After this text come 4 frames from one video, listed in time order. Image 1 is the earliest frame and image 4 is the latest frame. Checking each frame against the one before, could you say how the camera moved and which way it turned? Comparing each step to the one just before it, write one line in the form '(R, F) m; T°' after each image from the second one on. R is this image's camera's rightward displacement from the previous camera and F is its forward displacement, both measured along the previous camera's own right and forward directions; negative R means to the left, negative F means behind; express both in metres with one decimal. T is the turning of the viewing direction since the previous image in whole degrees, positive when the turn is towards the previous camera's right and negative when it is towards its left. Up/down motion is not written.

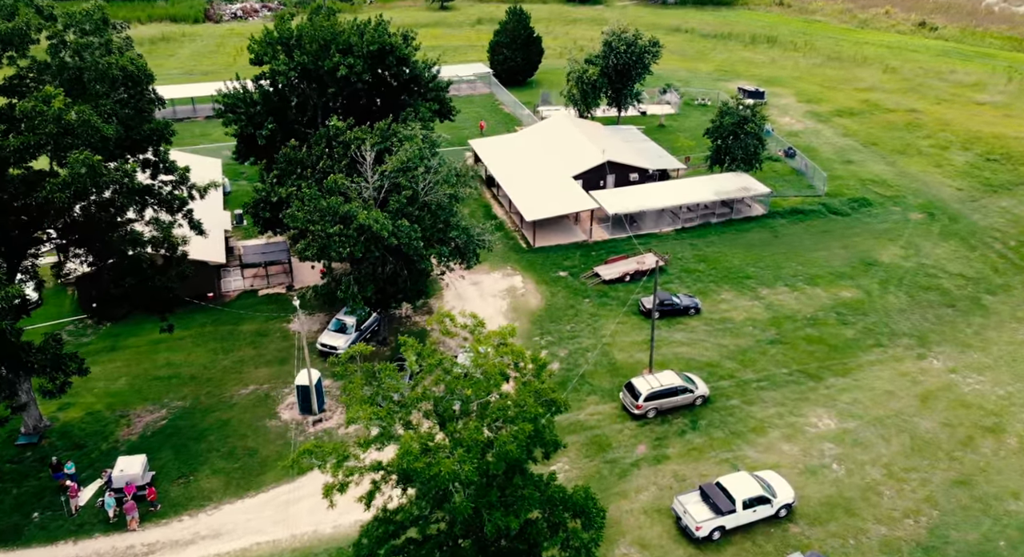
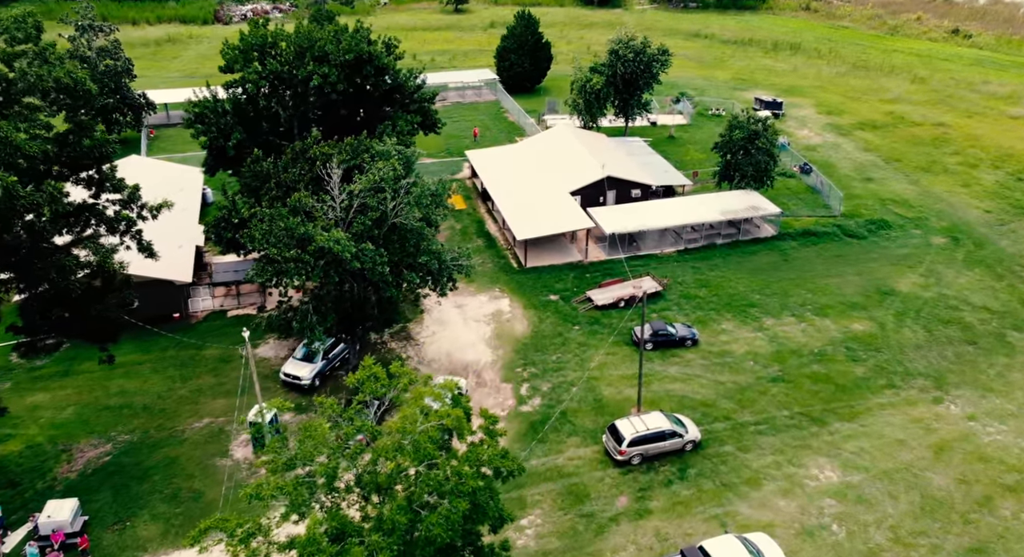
(+1.9, +2.5) m; -2°
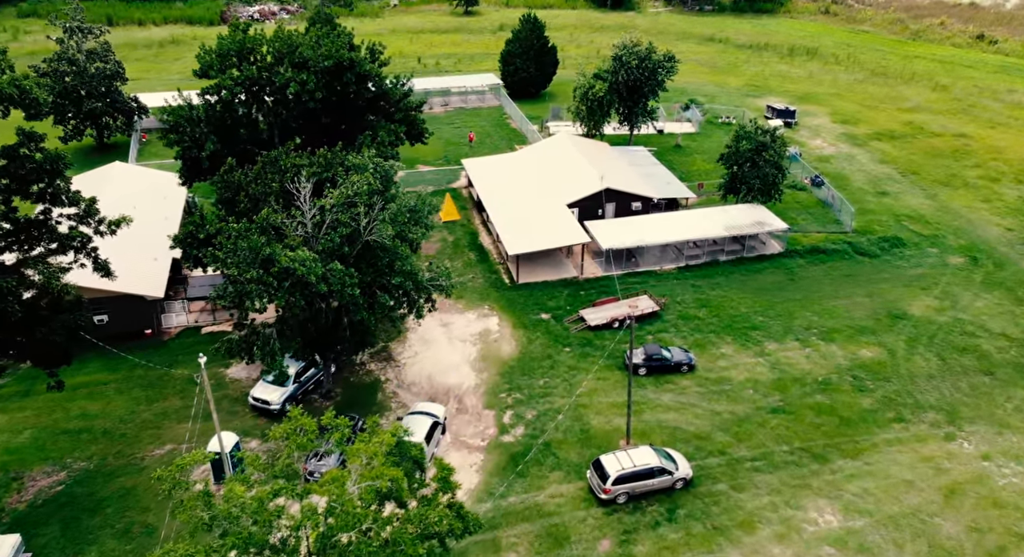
(+1.3, +1.9) m; -1°
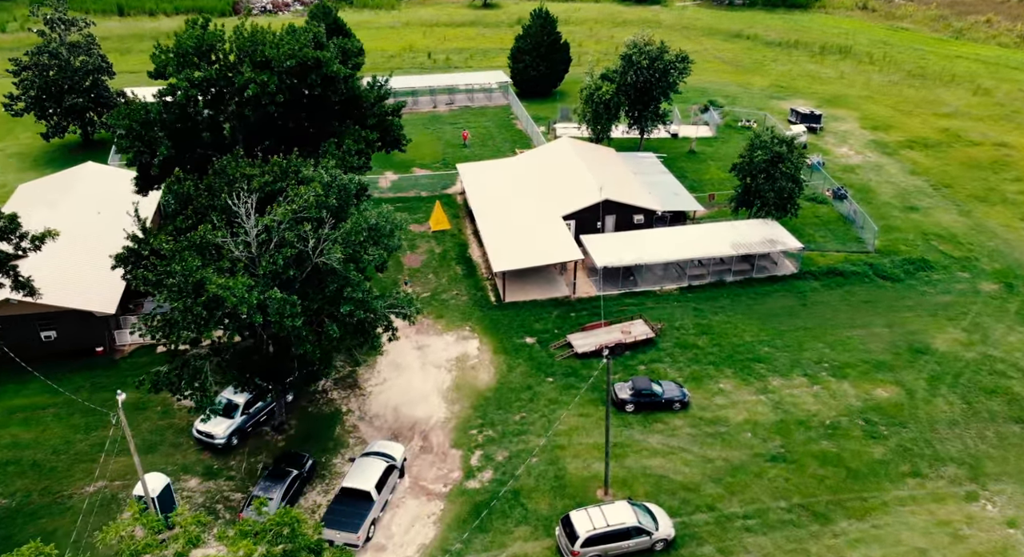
(+2.1, +3.0) m; -2°
